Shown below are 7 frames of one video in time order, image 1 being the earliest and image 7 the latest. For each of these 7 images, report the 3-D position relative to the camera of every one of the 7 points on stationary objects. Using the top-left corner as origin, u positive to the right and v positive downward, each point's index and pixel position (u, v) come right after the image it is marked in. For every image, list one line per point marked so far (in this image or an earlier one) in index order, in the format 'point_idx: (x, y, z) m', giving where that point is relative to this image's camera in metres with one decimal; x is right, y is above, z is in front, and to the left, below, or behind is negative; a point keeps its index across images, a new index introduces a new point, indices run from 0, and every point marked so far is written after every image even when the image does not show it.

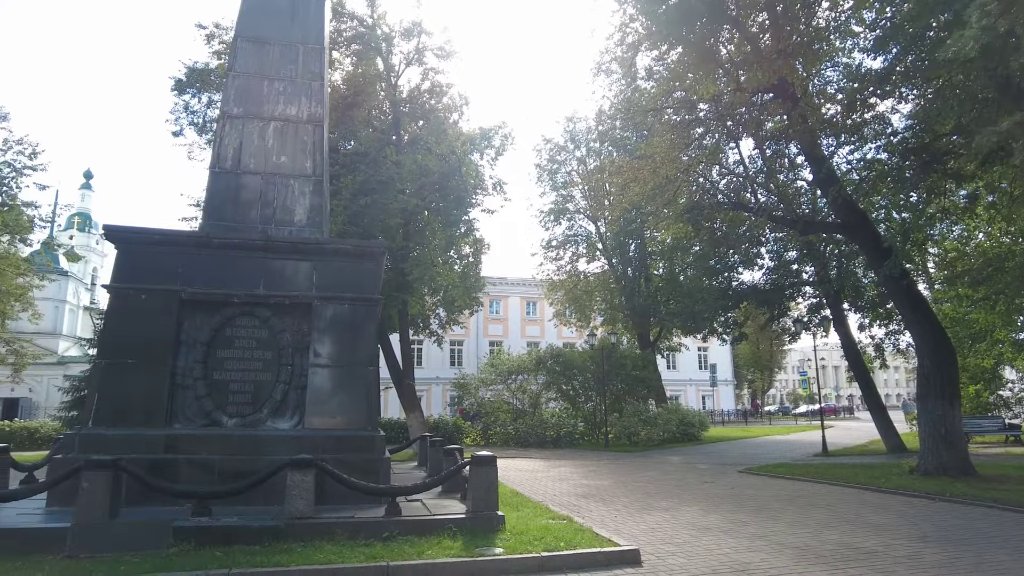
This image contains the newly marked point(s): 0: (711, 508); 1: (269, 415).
0: (+3.0, -3.3, +9.7) m
1: (-3.1, -1.6, +8.3) m
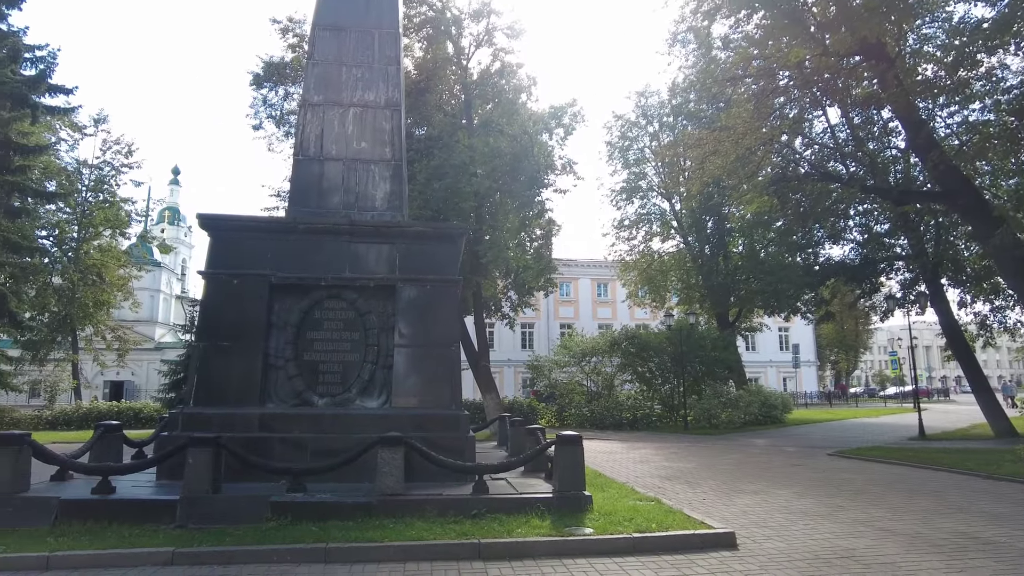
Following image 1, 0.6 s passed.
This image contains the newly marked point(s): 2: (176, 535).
0: (+4.2, -2.9, +9.3) m
1: (-2.0, -1.4, +8.5) m
2: (-3.2, -2.3, +6.2) m
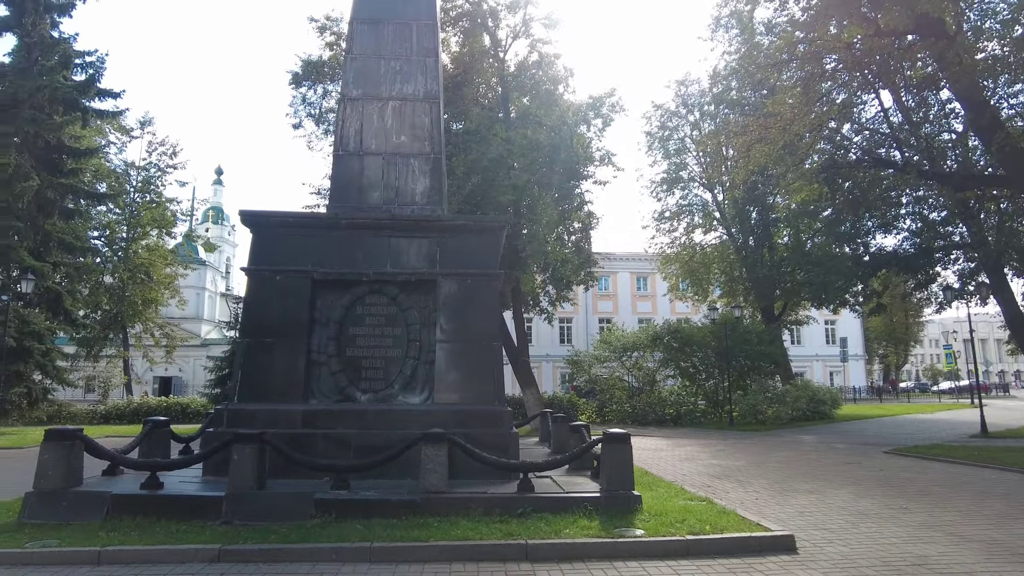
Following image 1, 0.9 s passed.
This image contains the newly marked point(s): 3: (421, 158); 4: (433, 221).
0: (+4.8, -2.8, +8.9) m
1: (-1.5, -1.3, +8.4) m
2: (-2.7, -2.3, +6.2) m
3: (-1.4, +2.0, +9.9) m
4: (-1.1, +0.9, +8.8) m
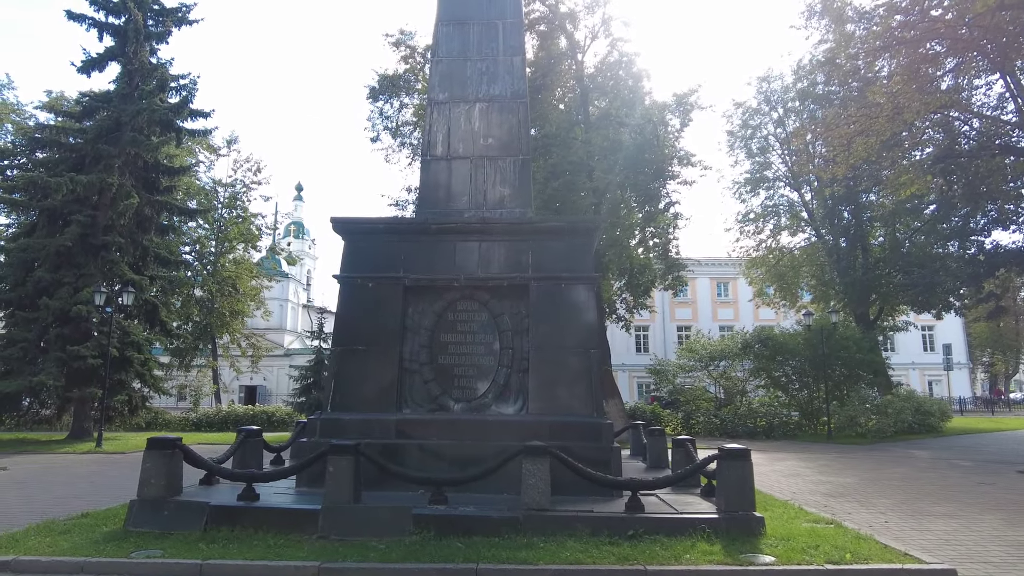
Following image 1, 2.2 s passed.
0: (+6.0, -2.8, +7.8) m
1: (-0.2, -1.4, +8.1) m
2: (-1.7, -2.4, +5.9) m
3: (0.0, +1.9, +9.5) m
4: (+0.2, +0.8, +8.4) m
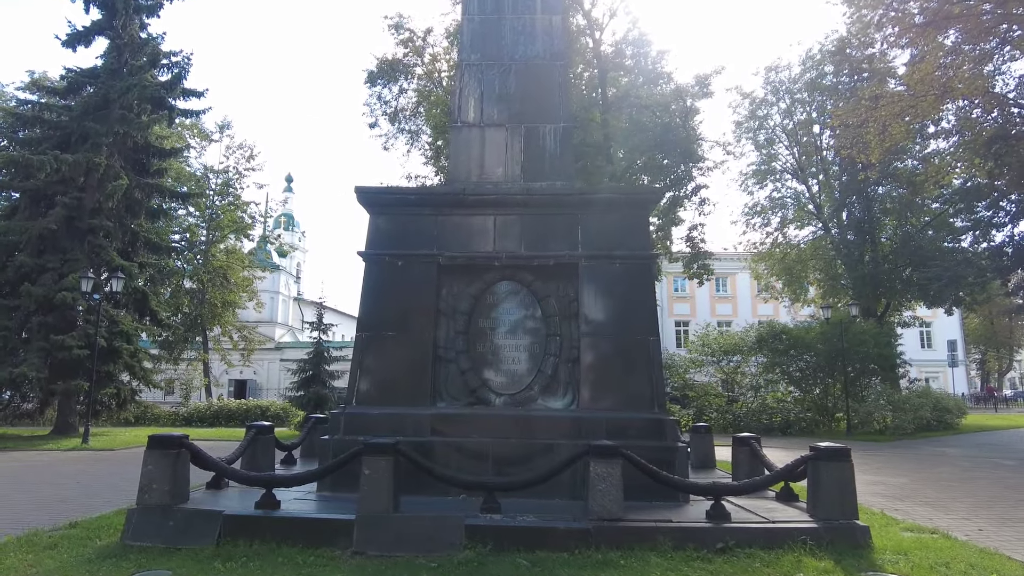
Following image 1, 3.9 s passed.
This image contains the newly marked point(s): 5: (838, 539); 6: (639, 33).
0: (+6.6, -2.6, +7.0) m
1: (+0.3, -1.1, +7.2) m
2: (-1.2, -2.1, +5.0) m
3: (+0.5, +2.1, +8.6) m
4: (+0.7, +1.1, +7.5) m
5: (+2.7, -2.1, +5.4) m
6: (+3.5, +7.0, +18.0) m
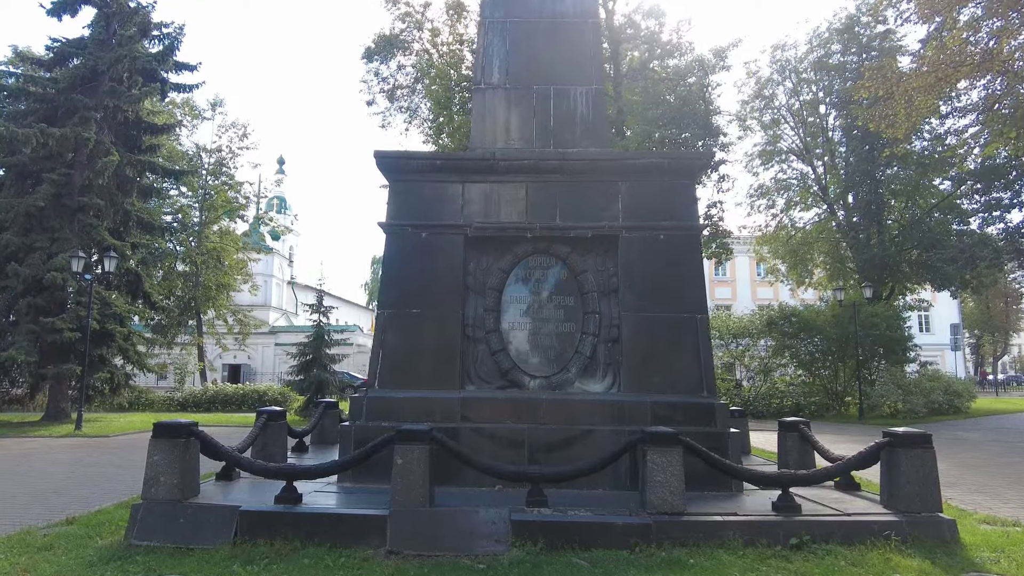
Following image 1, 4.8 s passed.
0: (+6.9, -2.3, +6.6) m
1: (+0.7, -0.9, +6.6) m
2: (-0.8, -1.9, +4.5) m
3: (+0.8, +2.4, +8.0) m
4: (+1.1, +1.4, +6.9) m
5: (+3.1, -1.9, +4.9) m
6: (+3.7, +7.5, +17.3) m
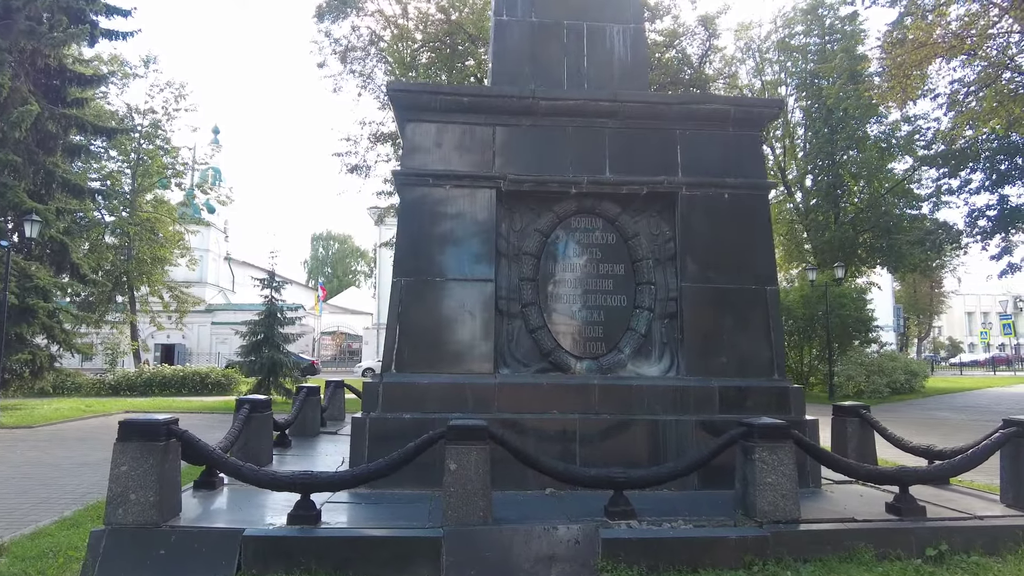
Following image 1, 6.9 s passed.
0: (+7.2, -2.1, +6.2) m
1: (+1.0, -0.6, +5.6) m
2: (-0.2, -1.7, +3.4) m
3: (+1.1, +2.8, +6.9) m
4: (+1.4, +1.7, +5.9) m
5: (+3.5, -1.6, +4.2) m
6: (+3.2, +8.1, +16.3) m
